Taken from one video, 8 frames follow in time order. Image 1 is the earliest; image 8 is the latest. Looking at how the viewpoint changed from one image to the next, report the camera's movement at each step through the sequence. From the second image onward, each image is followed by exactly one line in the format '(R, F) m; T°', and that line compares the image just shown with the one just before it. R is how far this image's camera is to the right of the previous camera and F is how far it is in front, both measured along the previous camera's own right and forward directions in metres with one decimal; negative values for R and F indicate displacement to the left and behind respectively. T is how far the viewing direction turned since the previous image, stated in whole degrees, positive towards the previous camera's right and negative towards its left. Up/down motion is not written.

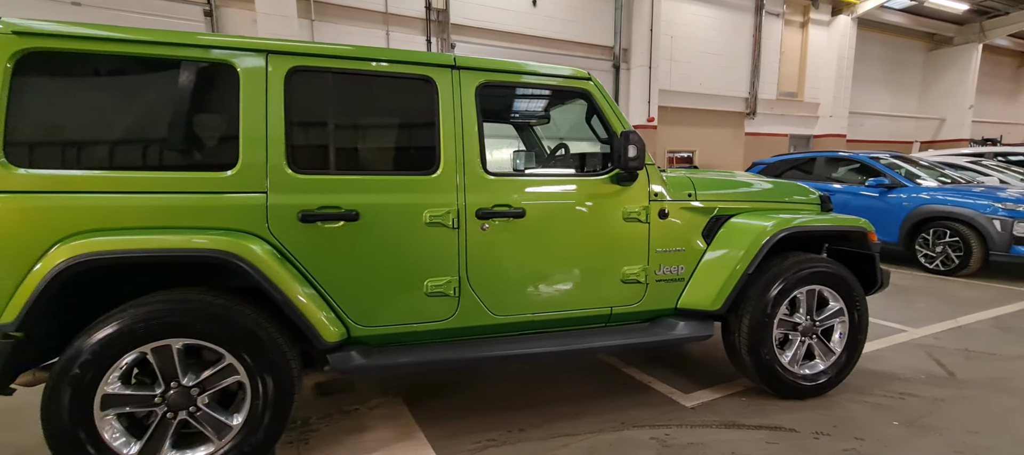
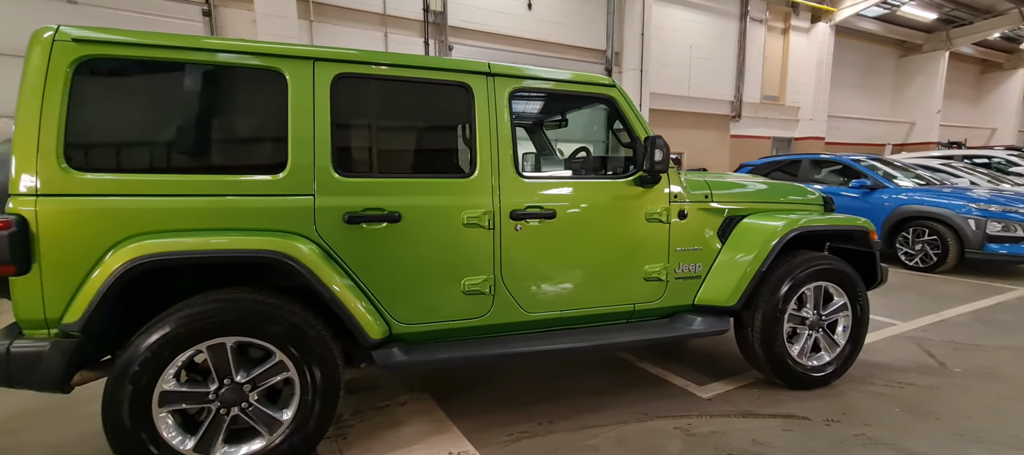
(-0.3, -0.1) m; +2°
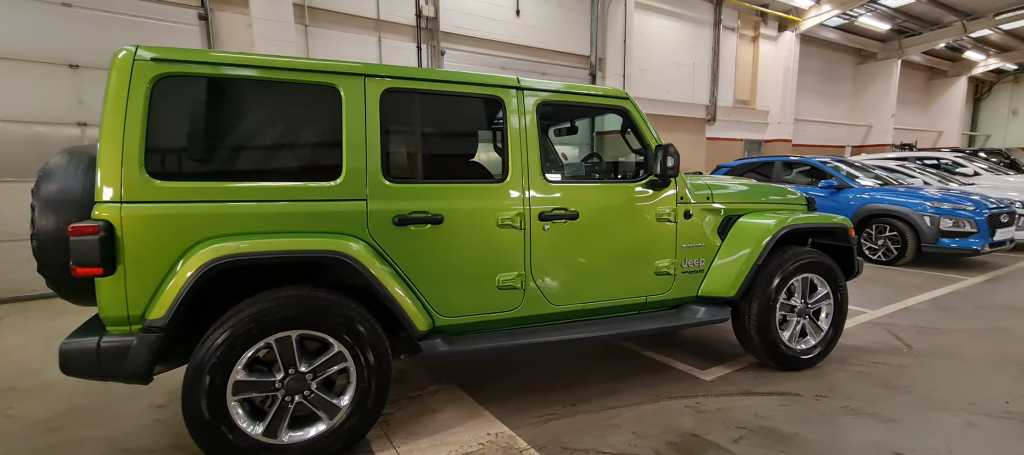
(-0.3, -0.2) m; +3°
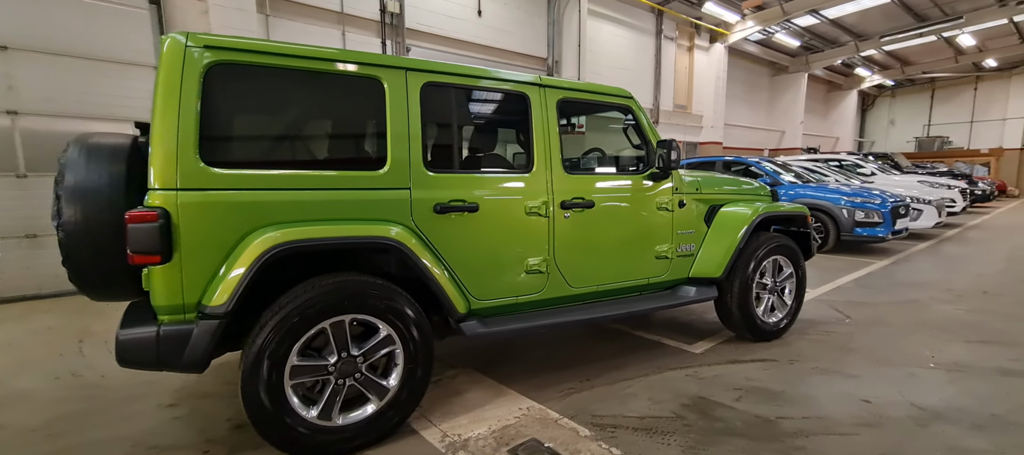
(-0.5, -0.1) m; +8°
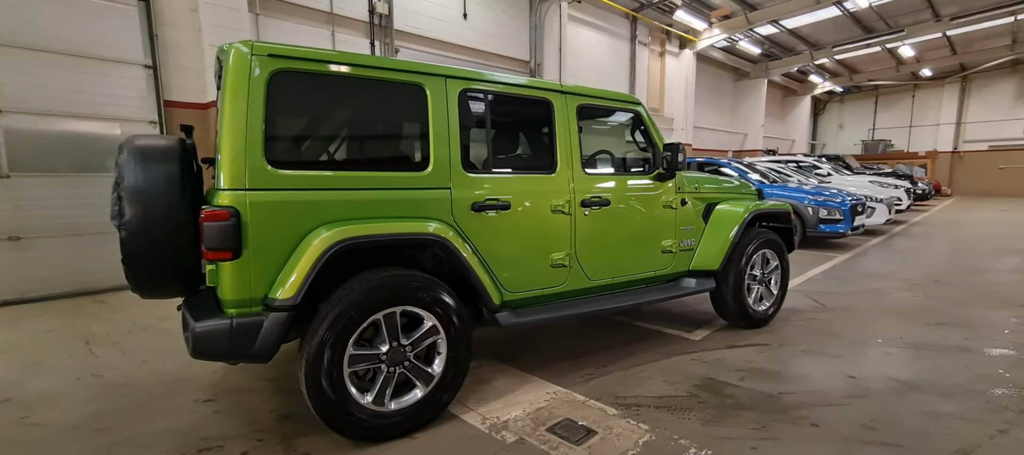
(-0.4, -0.2) m; +4°
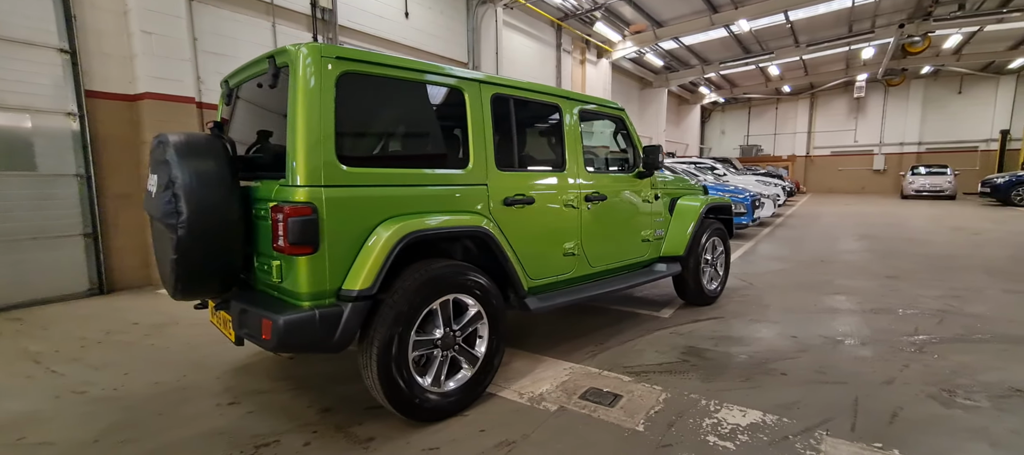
(-0.7, -0.2) m; +12°
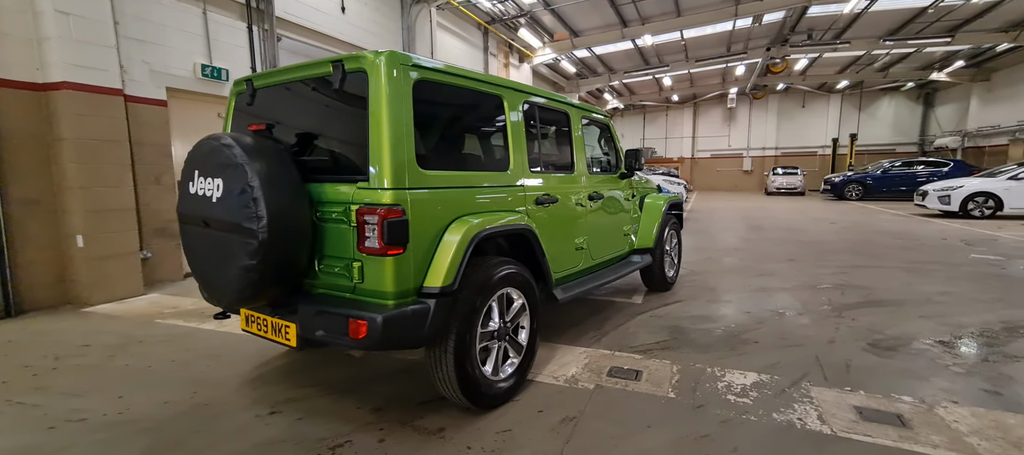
(-0.8, -0.1) m; +12°
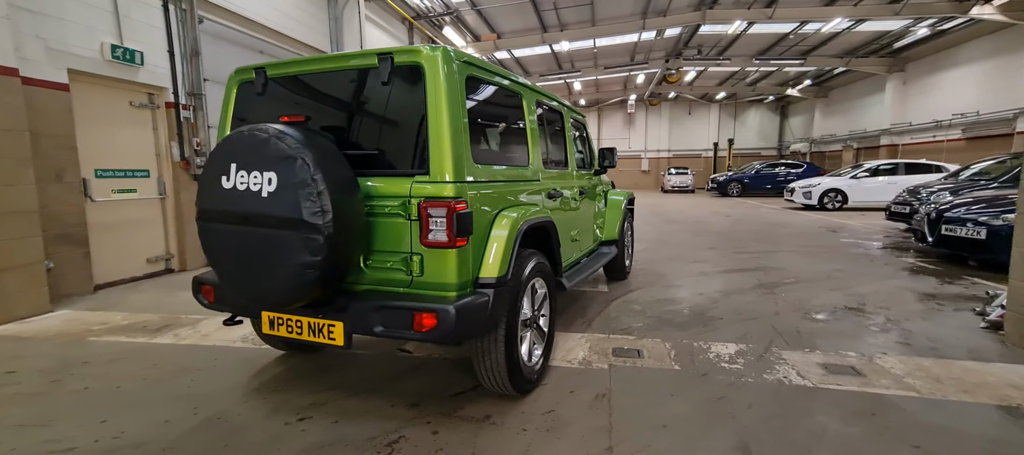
(-0.7, 0.0) m; +12°
